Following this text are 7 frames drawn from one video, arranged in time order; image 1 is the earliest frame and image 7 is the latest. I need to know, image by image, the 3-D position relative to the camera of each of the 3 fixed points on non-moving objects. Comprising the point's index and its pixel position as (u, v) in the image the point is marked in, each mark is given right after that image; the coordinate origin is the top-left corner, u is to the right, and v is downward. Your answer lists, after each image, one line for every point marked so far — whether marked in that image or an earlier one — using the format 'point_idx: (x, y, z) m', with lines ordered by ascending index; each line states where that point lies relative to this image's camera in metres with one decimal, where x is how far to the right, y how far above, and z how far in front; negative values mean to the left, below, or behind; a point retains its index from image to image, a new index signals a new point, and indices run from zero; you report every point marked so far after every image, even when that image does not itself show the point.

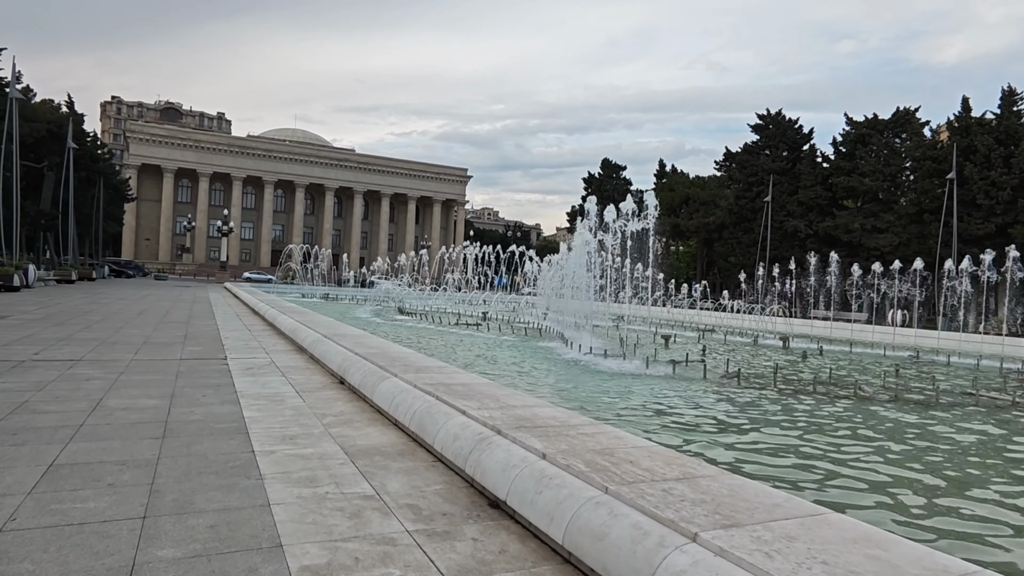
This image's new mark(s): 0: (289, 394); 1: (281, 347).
0: (-2.2, -1.0, +6.5) m
1: (-3.5, -0.9, +10.3) m
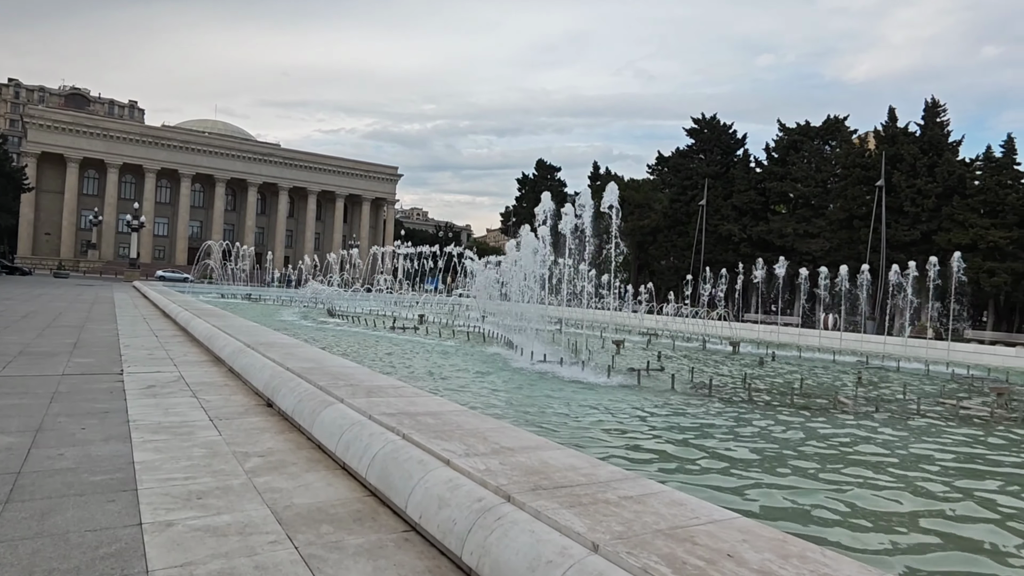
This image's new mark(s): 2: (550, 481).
0: (-2.4, -1.0, +5.1) m
1: (-4.1, -0.9, +8.7) m
2: (+0.2, -0.8, +2.9) m
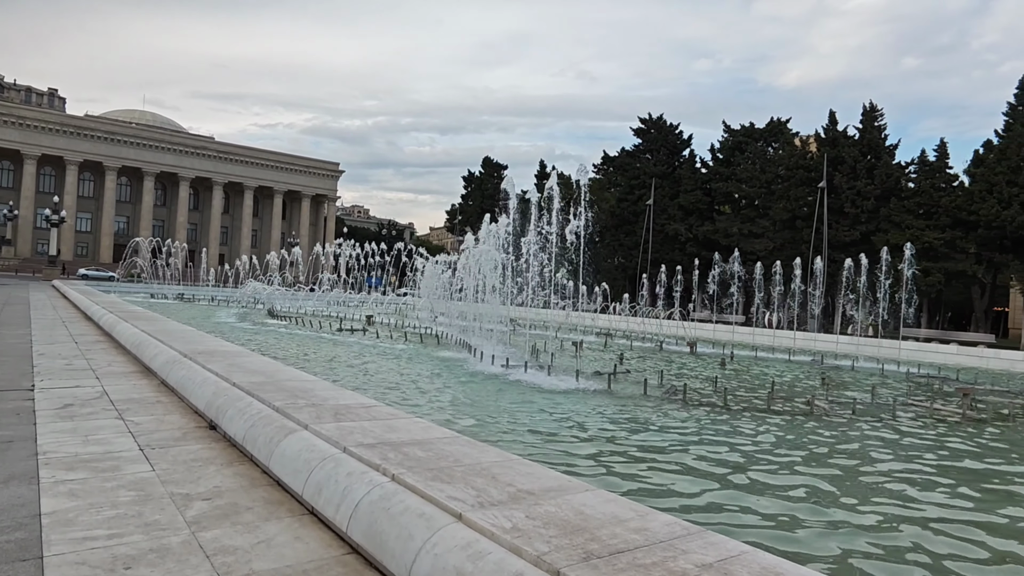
0: (-2.4, -1.0, +4.2) m
1: (-4.4, -0.9, +7.6) m
2: (+0.3, -0.9, +2.3) m
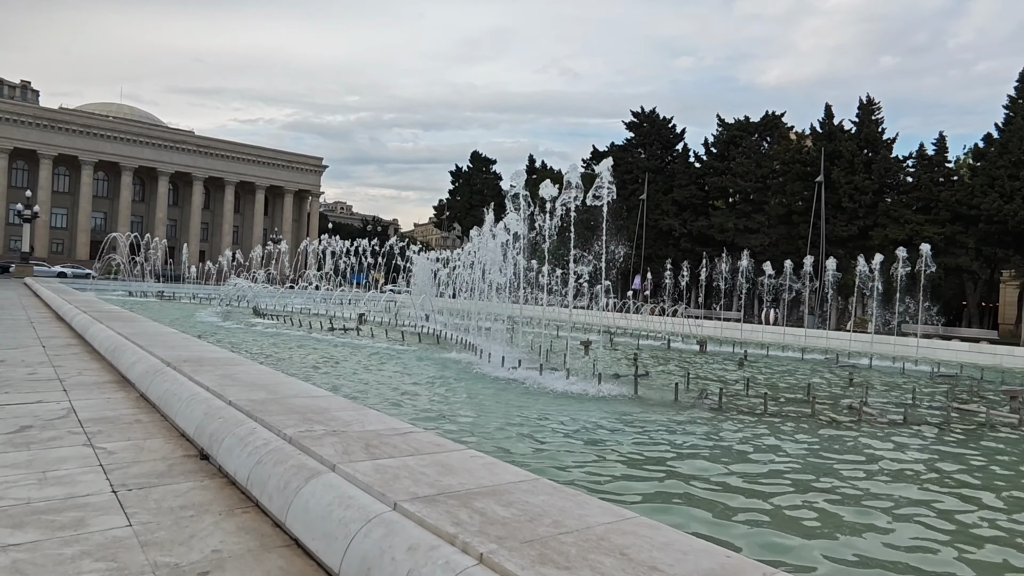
0: (-2.0, -1.0, +3.2) m
1: (-4.1, -0.9, +6.6) m
2: (+0.7, -0.8, +1.4) m
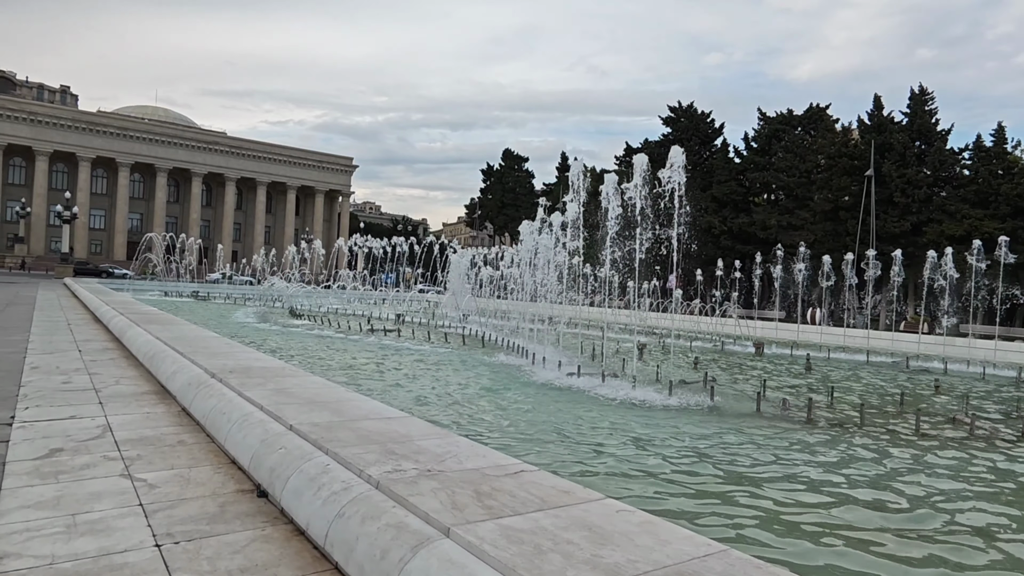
0: (-1.5, -1.0, +2.6) m
1: (-3.4, -0.9, +6.0) m
2: (+1.2, -0.9, +0.6) m
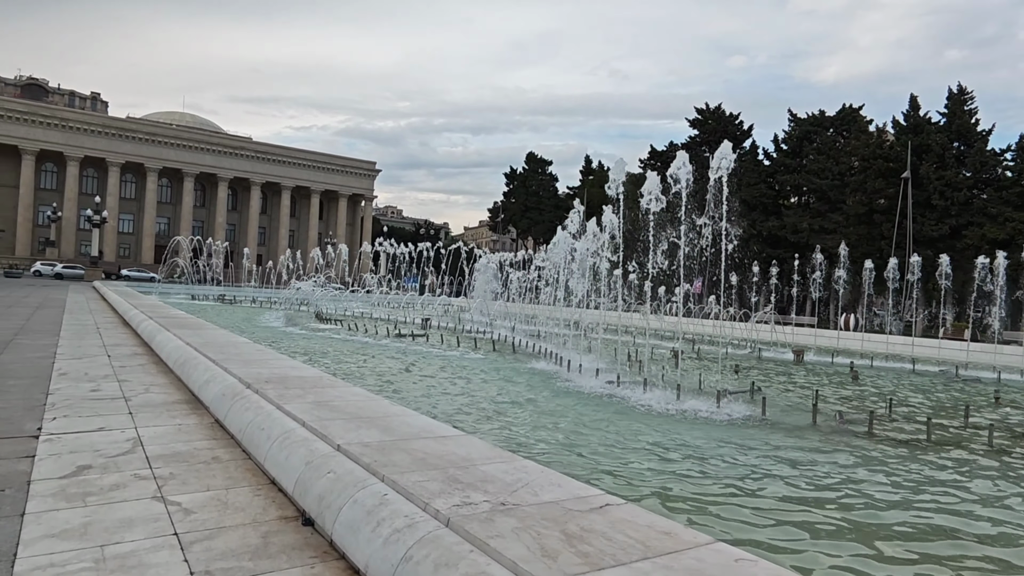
0: (-1.1, -1.1, +2.2) m
1: (-3.0, -1.0, +5.8) m
2: (+1.5, -0.9, +0.2) m
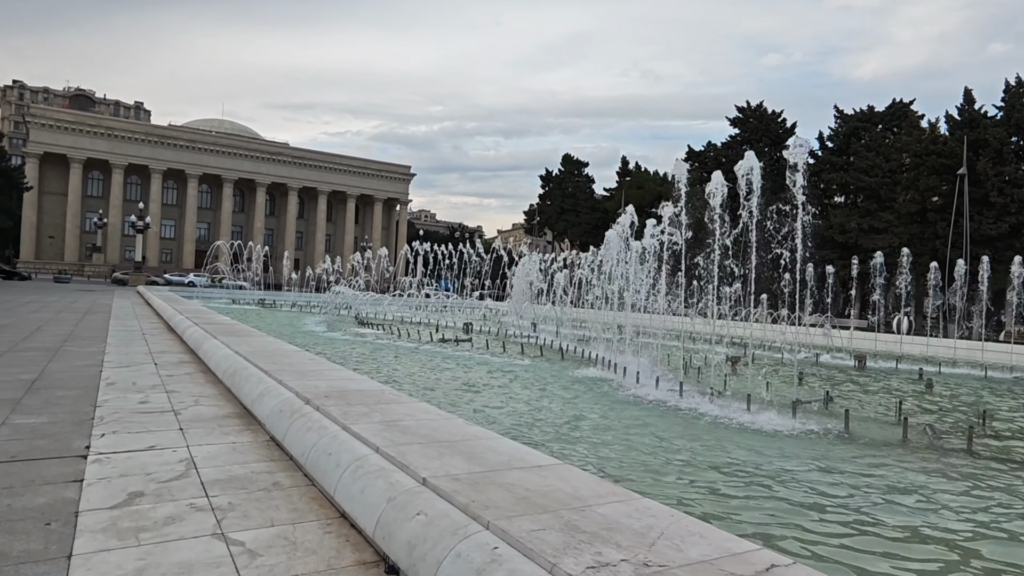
0: (-0.7, -1.1, +1.8) m
1: (-2.4, -1.0, +5.4) m
2: (+1.8, -0.9, -0.3) m
